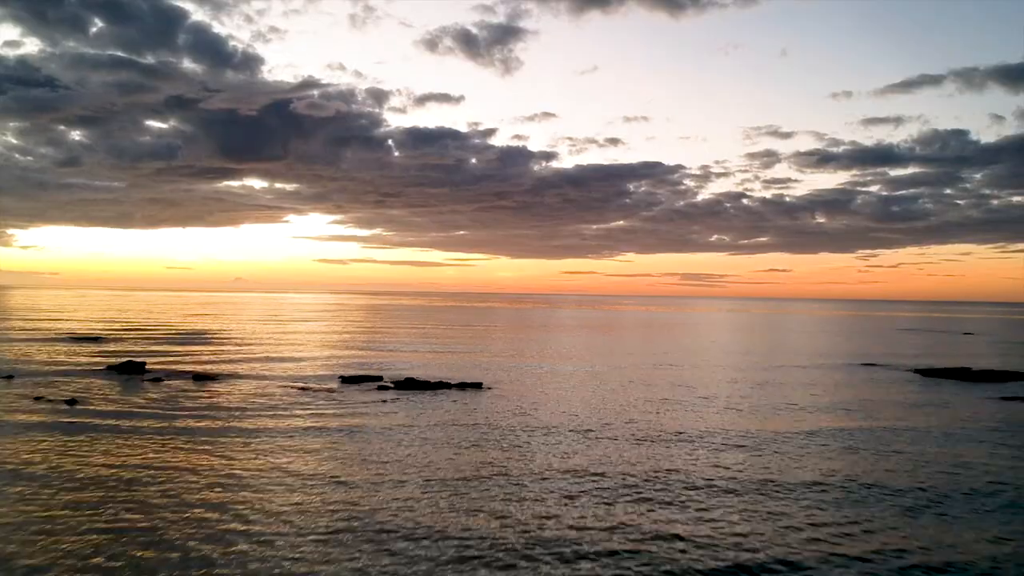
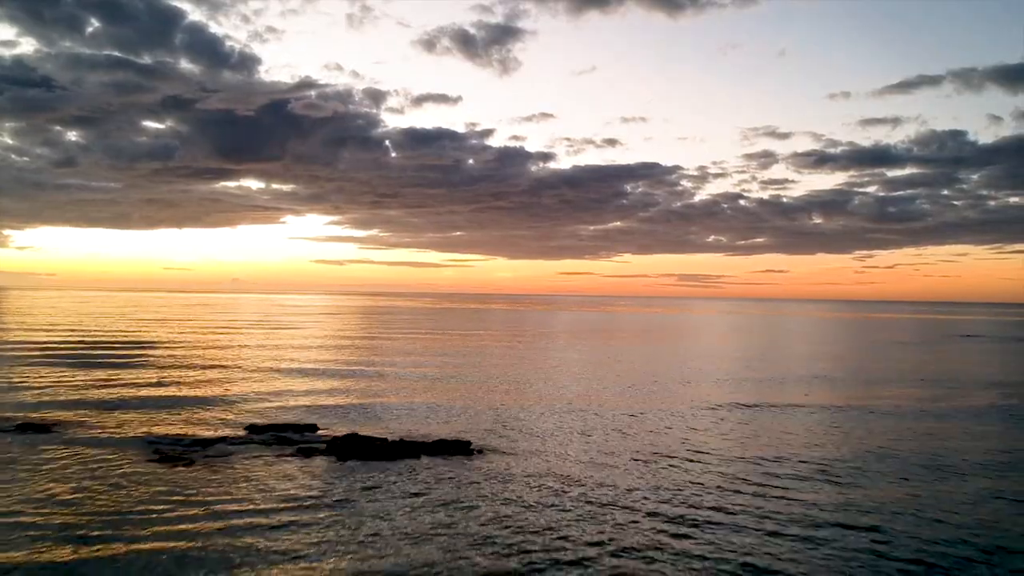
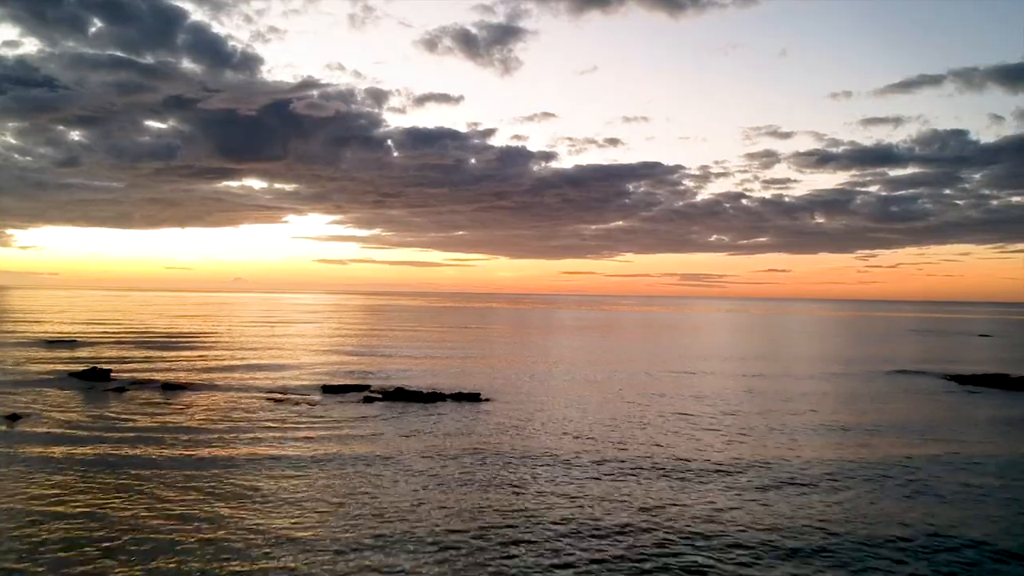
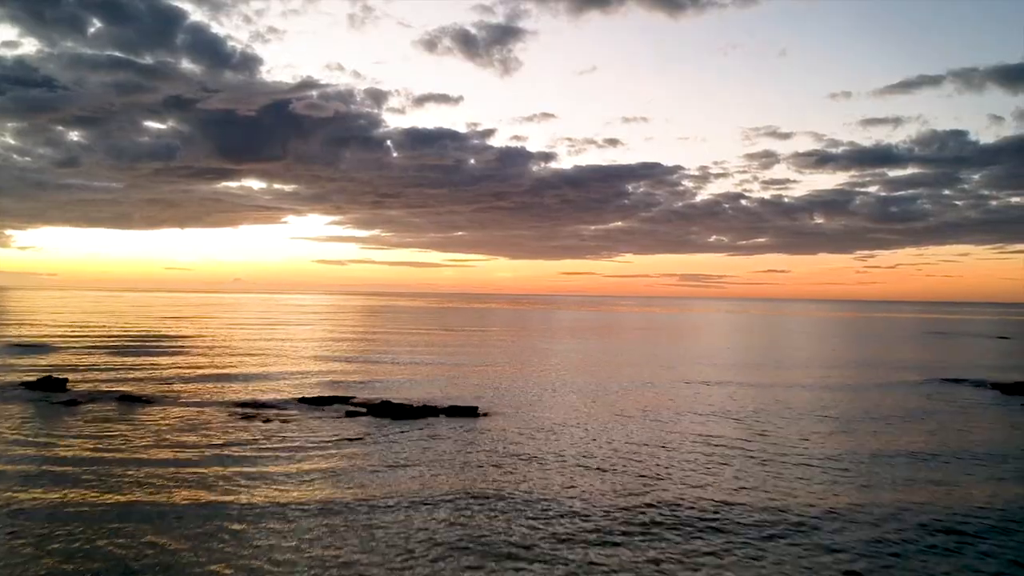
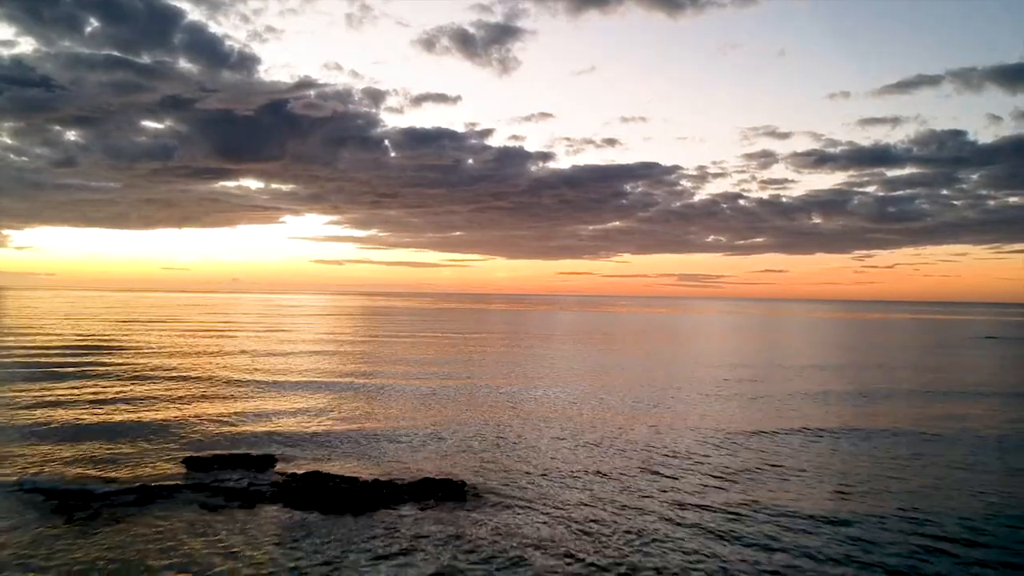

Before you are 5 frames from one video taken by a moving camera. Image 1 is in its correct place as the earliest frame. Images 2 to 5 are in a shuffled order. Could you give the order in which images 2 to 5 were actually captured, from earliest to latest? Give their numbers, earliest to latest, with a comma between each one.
3, 4, 2, 5
